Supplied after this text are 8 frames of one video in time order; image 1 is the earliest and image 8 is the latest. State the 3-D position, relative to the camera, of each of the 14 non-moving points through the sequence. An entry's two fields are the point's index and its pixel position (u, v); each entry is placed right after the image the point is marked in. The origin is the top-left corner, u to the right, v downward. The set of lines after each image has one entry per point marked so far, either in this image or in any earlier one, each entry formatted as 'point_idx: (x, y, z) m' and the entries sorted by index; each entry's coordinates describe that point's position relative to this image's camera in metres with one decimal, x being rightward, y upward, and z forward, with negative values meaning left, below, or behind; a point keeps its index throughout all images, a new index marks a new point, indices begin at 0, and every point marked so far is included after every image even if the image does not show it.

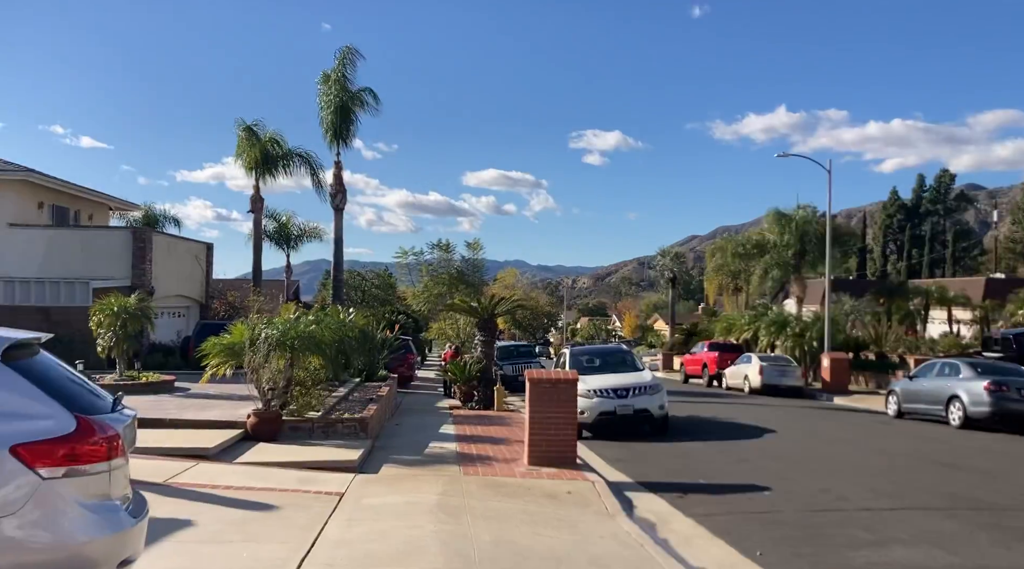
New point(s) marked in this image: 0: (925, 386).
0: (+9.1, -2.2, +19.9) m
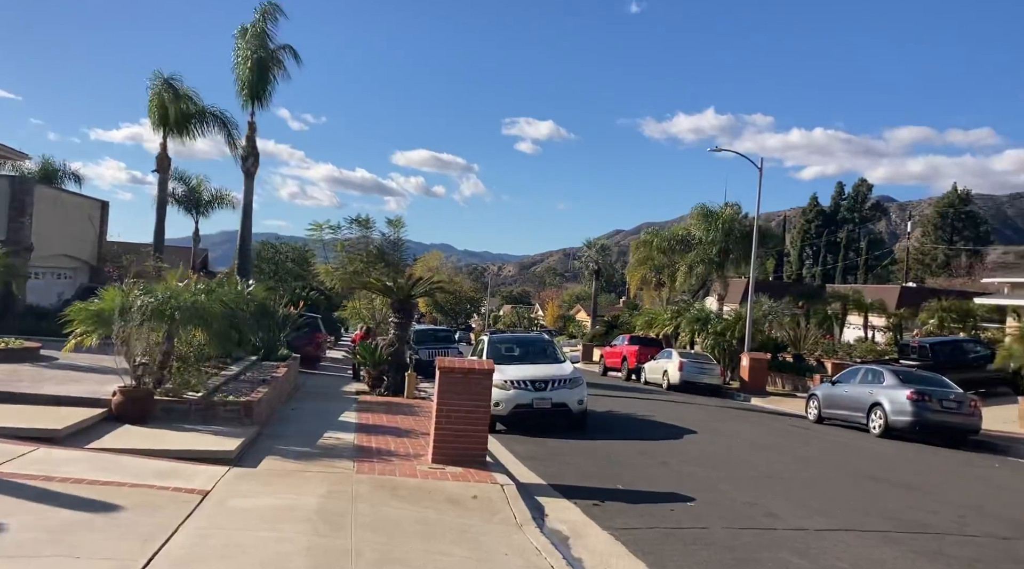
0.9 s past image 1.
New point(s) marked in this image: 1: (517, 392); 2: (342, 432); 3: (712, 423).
0: (+7.2, -2.3, +19.5) m
1: (+0.1, -1.8, +15.2) m
2: (-2.3, -2.0, +12.2) m
3: (+4.0, -2.7, +18.0) m
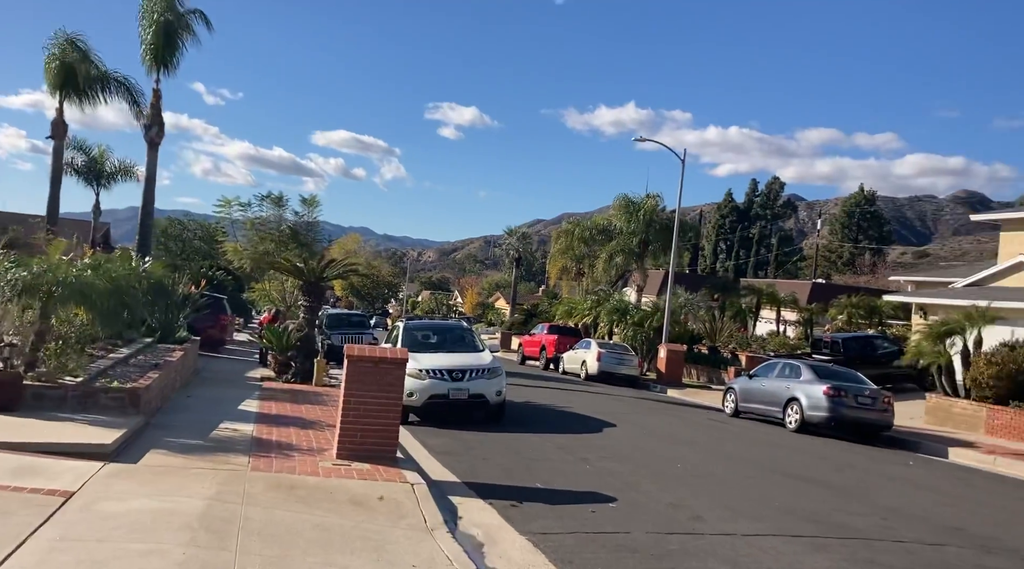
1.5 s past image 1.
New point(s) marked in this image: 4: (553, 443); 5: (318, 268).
0: (+5.4, -2.2, +19.4) m
1: (-1.3, -1.6, +14.5) m
2: (-3.4, -1.7, +11.3) m
3: (+2.3, -2.6, +17.6) m
4: (+0.6, -2.3, +13.0) m
5: (-4.2, +0.4, +19.3) m
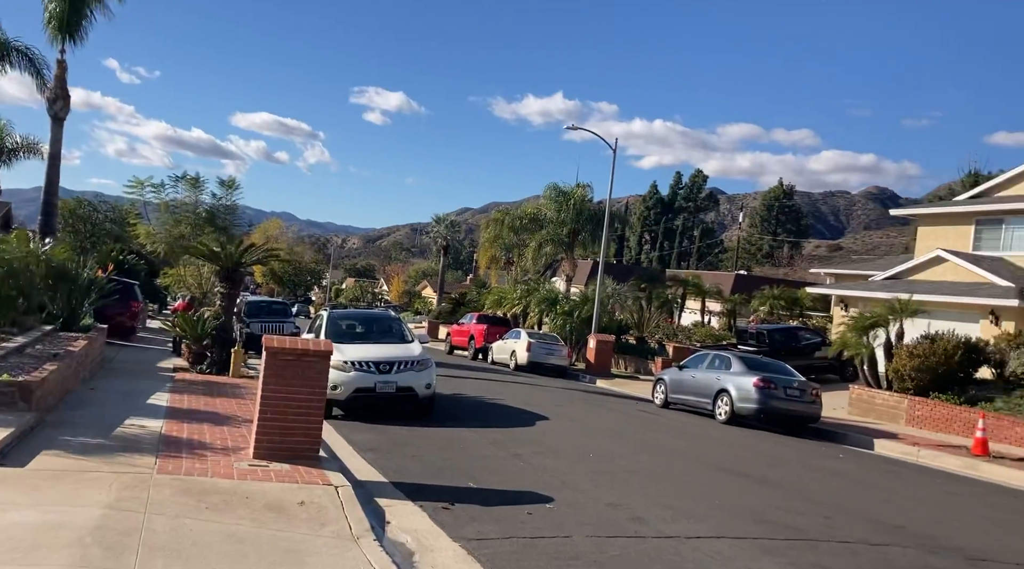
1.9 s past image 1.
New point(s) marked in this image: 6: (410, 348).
0: (+3.9, -2.0, +19.2) m
1: (-2.4, -1.4, +13.8) m
2: (-4.2, -1.6, +10.5) m
3: (+1.0, -2.4, +17.3) m
4: (-0.4, -2.1, +12.5) m
5: (-5.6, +0.7, +18.4) m
6: (-1.7, -1.0, +14.8) m
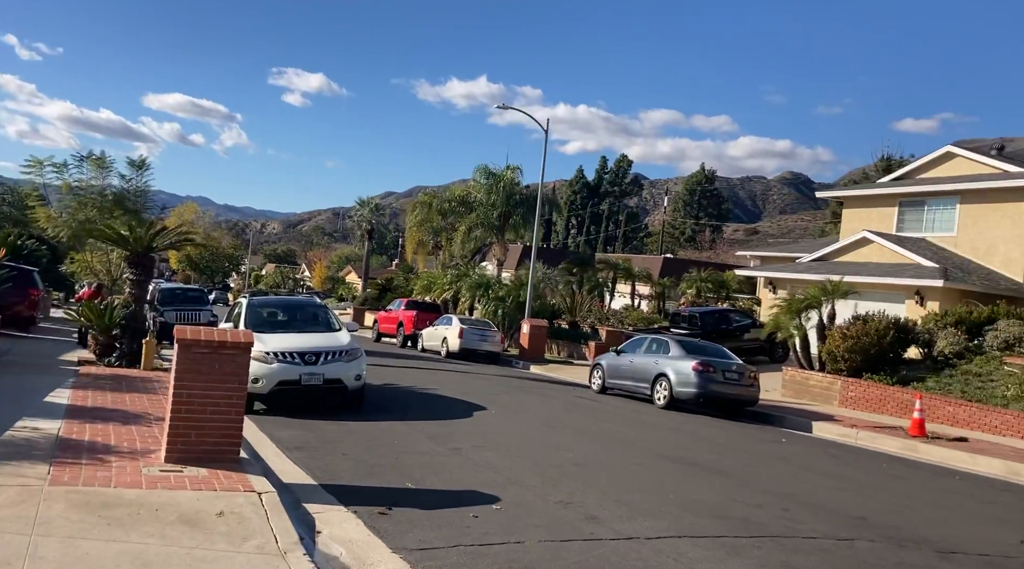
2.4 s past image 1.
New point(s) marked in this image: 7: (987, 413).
0: (+2.5, -1.6, +18.8) m
1: (-3.3, -1.1, +12.9) m
2: (-4.9, -1.4, +9.4) m
3: (-0.3, -2.0, +16.6) m
4: (-1.2, -1.9, +11.7) m
5: (-6.9, +0.9, +17.1) m
6: (-2.7, -0.8, +13.9) m
7: (+8.8, -2.4, +16.6) m
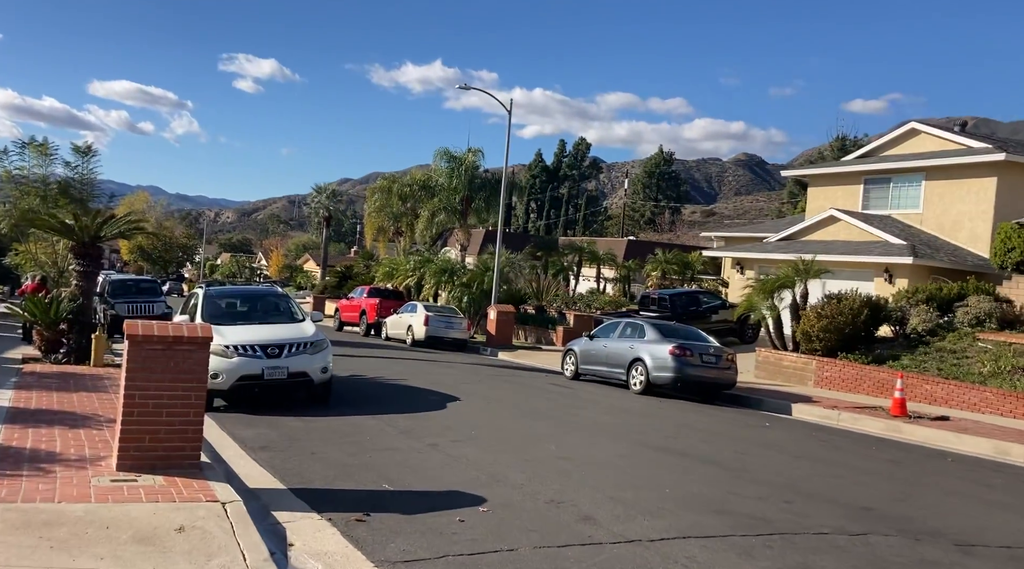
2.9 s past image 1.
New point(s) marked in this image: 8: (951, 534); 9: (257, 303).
0: (+1.9, -1.3, +18.3) m
1: (-3.6, -1.0, +12.1) m
2: (-5.0, -1.3, +8.6) m
3: (-0.8, -1.8, +16.0) m
4: (-1.5, -1.7, +11.1) m
5: (-7.5, +1.1, +16.2) m
6: (-3.1, -0.6, +13.2) m
7: (+8.3, -1.9, +16.4) m
8: (+3.4, -1.9, +7.1) m
9: (-4.1, -0.3, +14.4) m
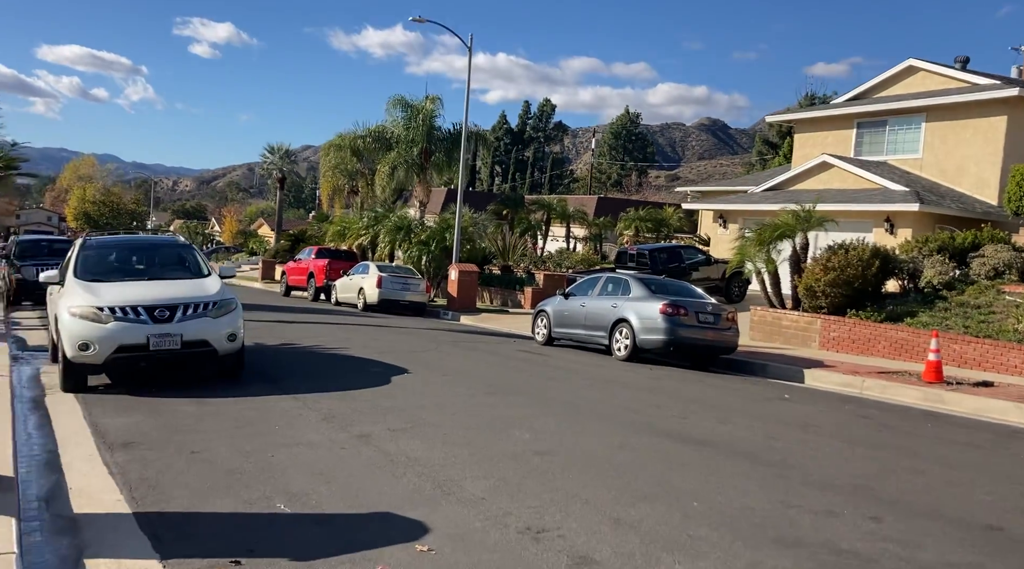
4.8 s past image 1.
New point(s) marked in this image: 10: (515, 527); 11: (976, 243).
0: (+1.2, -0.4, +15.7) m
1: (-4.1, -0.4, +9.3) m
2: (-5.3, -0.9, +5.8) m
3: (-1.3, -1.0, +13.3) m
4: (-1.8, -1.2, +8.4) m
5: (-8.1, +1.7, +13.1) m
6: (-3.5, 0.0, +10.4) m
7: (+7.7, -1.0, +14.1) m
8: (+3.2, -1.5, +4.6) m
9: (-4.6, +0.4, +11.6) m
10: (0.0, -1.4, +5.1) m
11: (+10.2, +0.9, +19.8) m
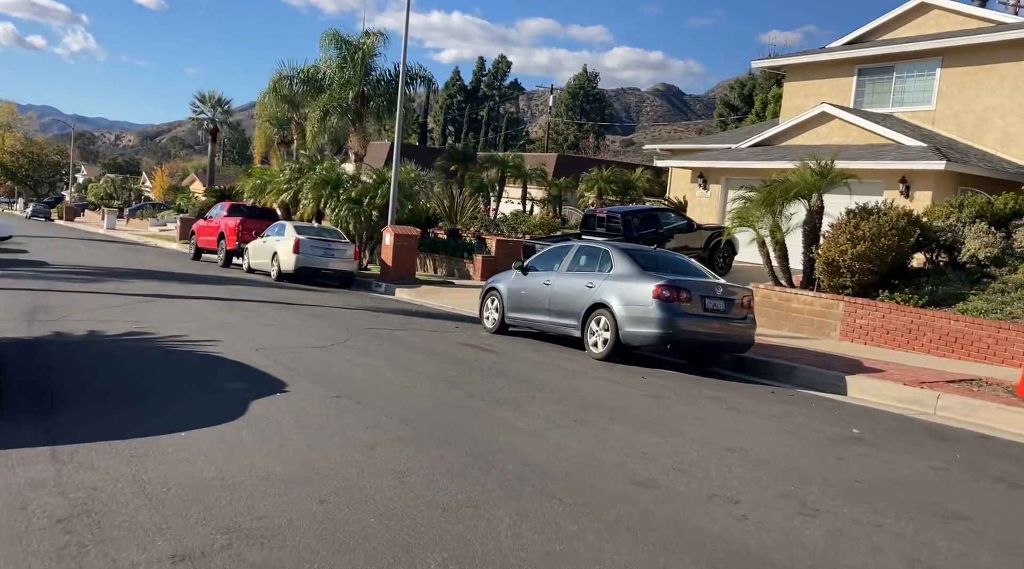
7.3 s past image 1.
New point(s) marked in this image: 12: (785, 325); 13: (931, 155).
0: (+0.4, 0.0, +11.9) m
1: (-4.5, -0.2, +5.2) m
2: (-5.6, -0.8, +1.6) m
3: (-2.0, -0.7, +9.3) m
4: (-2.3, -1.1, +4.4) m
5: (-8.7, +2.1, +8.7) m
6: (-4.0, +0.2, +6.2) m
7: (+7.0, -0.8, +10.6) m
8: (+3.0, -1.6, +0.8) m
9: (-5.2, +0.7, +7.4) m
10: (-0.2, -1.4, +1.2) m
11: (+9.2, +1.4, +16.3) m
12: (+4.4, -0.7, +14.5) m
13: (+8.5, +2.6, +18.1) m
